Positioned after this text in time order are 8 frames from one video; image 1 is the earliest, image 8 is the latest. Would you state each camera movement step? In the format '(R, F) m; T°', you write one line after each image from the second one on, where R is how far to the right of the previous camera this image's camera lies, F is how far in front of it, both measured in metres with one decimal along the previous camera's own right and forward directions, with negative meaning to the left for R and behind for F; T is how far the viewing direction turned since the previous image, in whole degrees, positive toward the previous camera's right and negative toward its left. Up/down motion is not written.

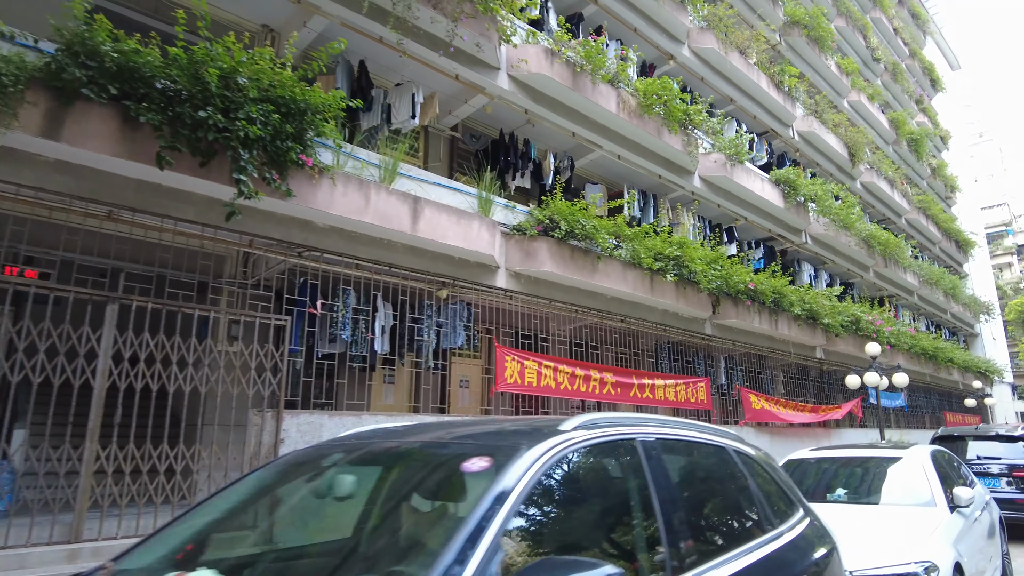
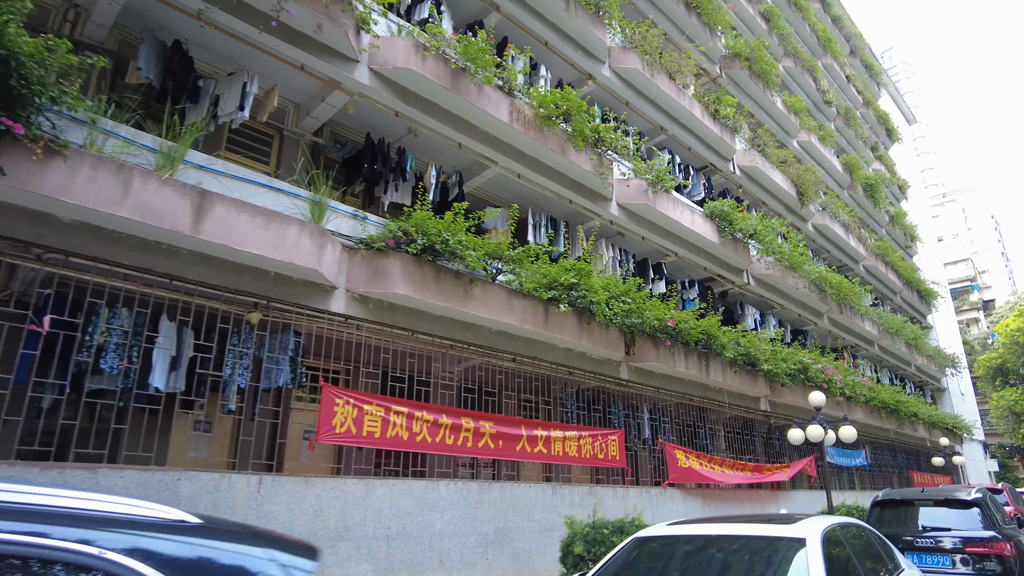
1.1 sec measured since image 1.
(+1.4, +1.4) m; +2°
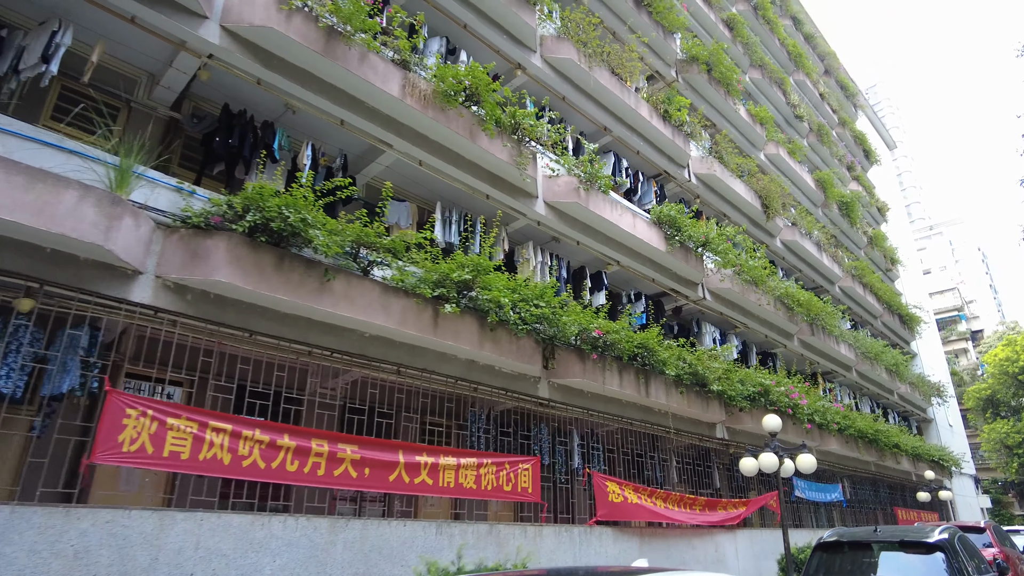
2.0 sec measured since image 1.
(+1.2, +1.2) m; 0°
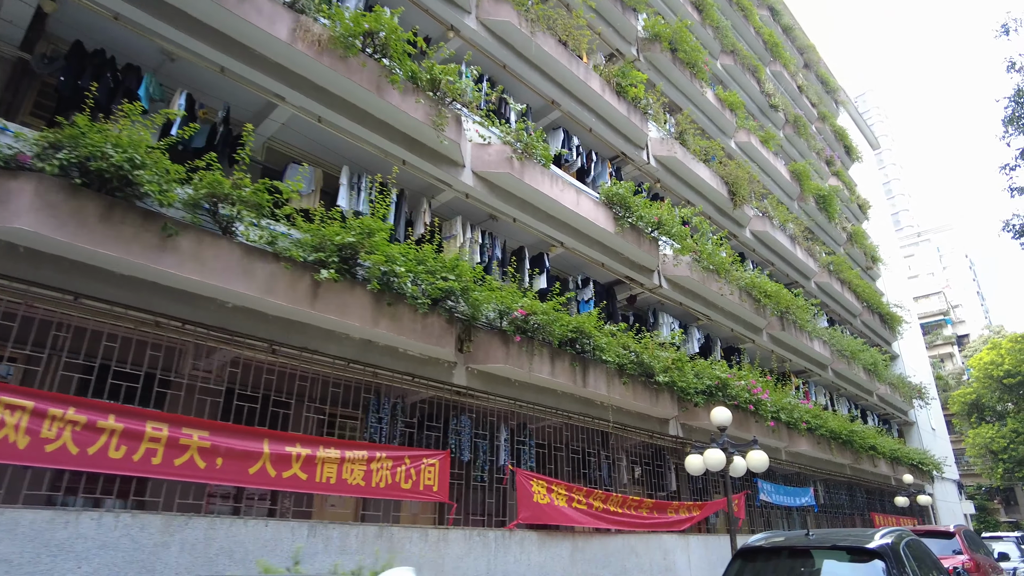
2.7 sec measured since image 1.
(+0.9, +0.9) m; +1°
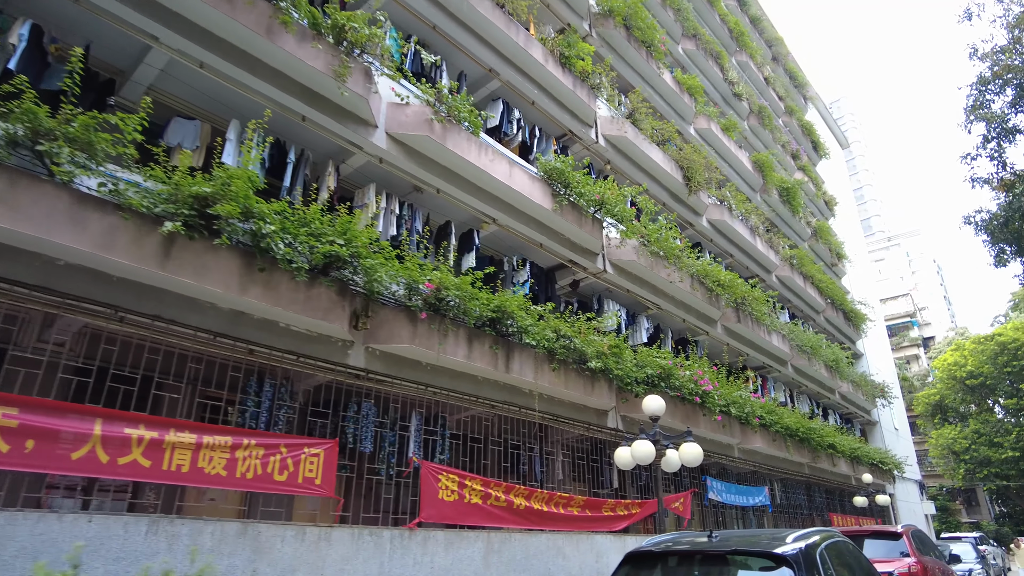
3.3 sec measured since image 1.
(+0.7, +0.7) m; +2°
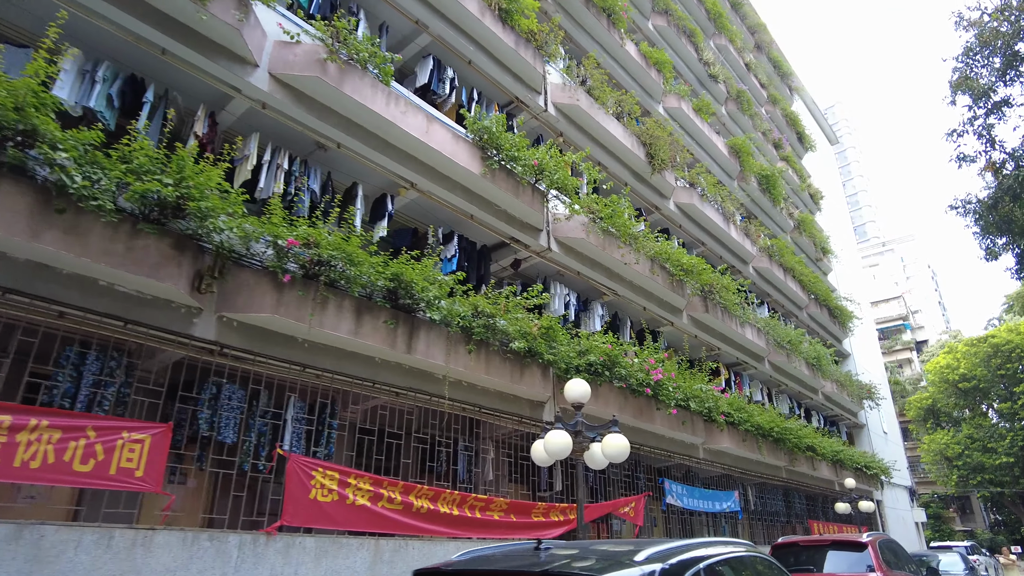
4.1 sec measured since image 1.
(+1.0, +1.1) m; 0°
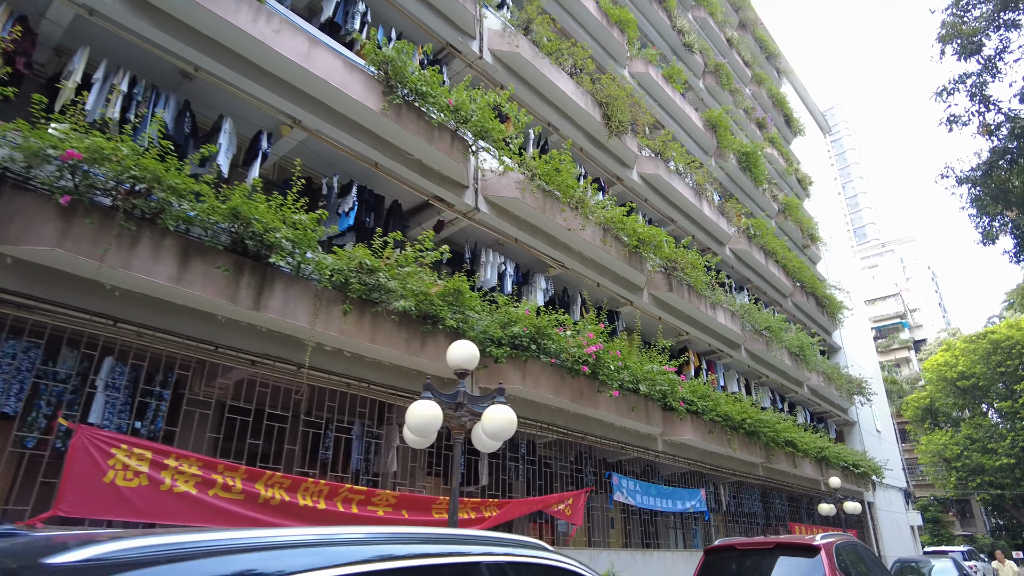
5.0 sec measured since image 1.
(+1.1, +1.2) m; 0°
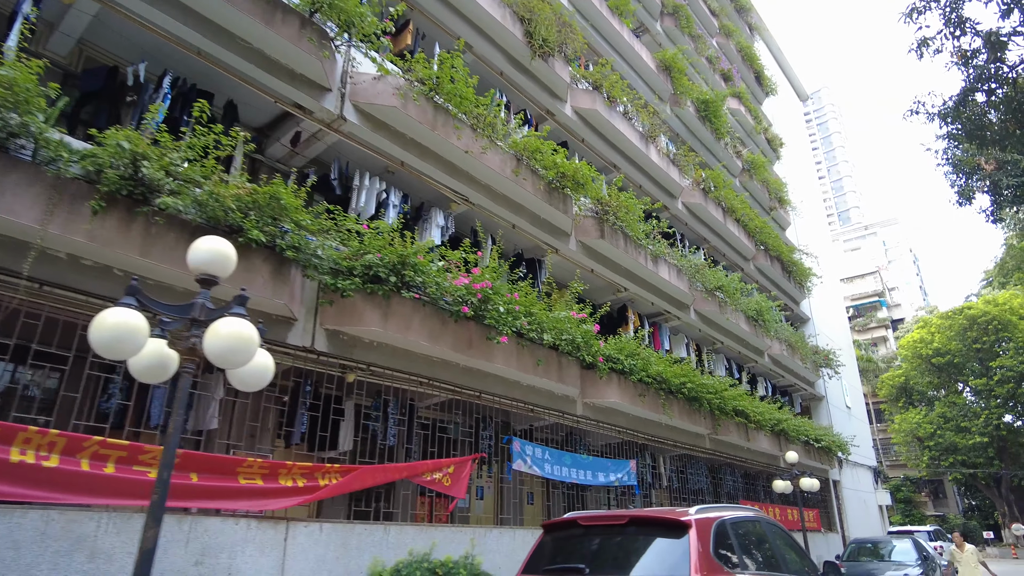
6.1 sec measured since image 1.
(+1.3, +1.4) m; +1°
